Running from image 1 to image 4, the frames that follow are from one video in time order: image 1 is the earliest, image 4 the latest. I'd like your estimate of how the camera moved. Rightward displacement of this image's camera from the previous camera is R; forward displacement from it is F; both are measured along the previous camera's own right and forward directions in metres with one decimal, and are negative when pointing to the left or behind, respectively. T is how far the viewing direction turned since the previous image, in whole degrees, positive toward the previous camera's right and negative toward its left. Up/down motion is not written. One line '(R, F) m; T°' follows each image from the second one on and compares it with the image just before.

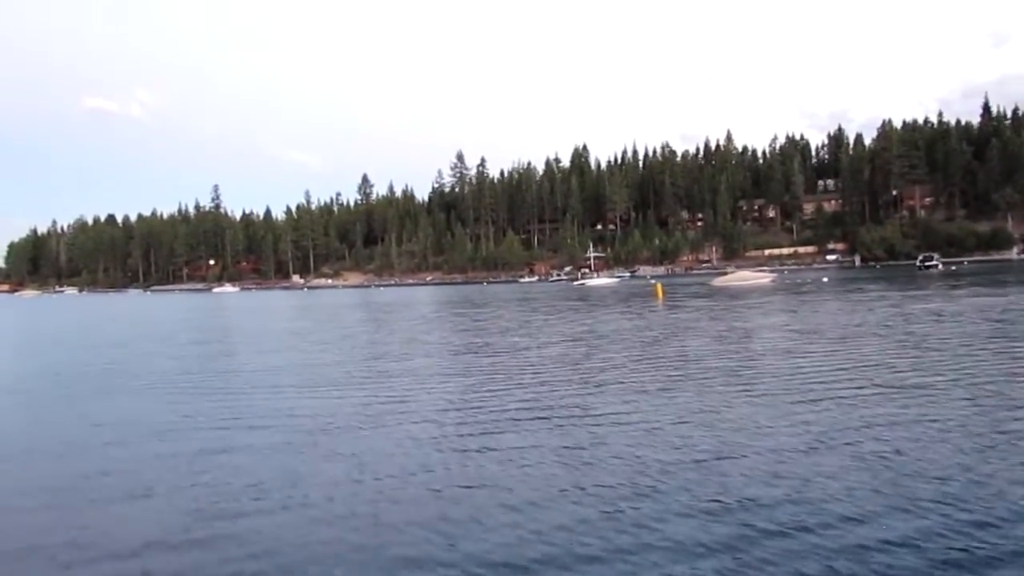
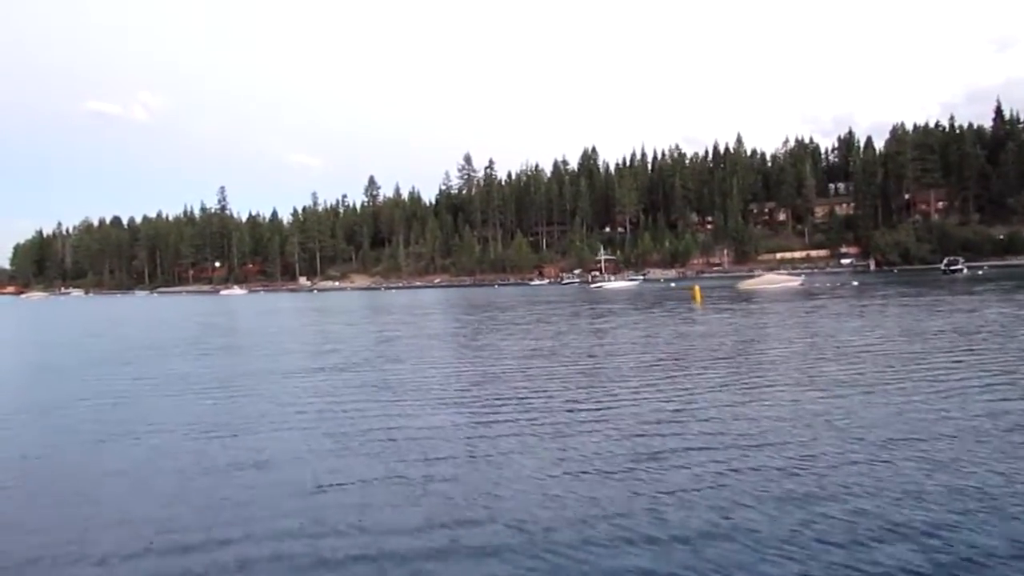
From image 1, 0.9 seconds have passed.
(-0.8, +1.0) m; 0°
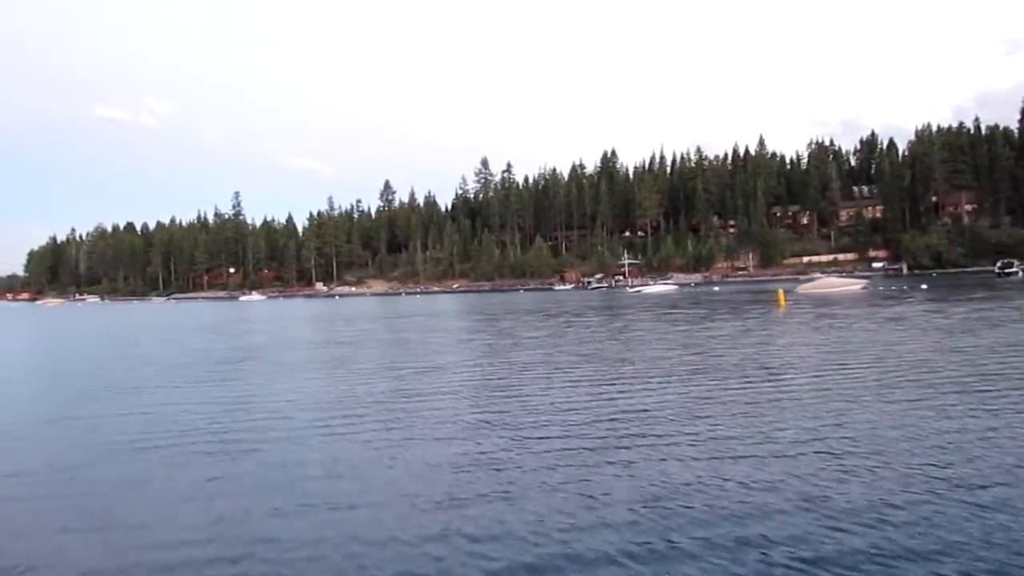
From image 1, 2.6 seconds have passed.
(-1.6, +1.8) m; -1°
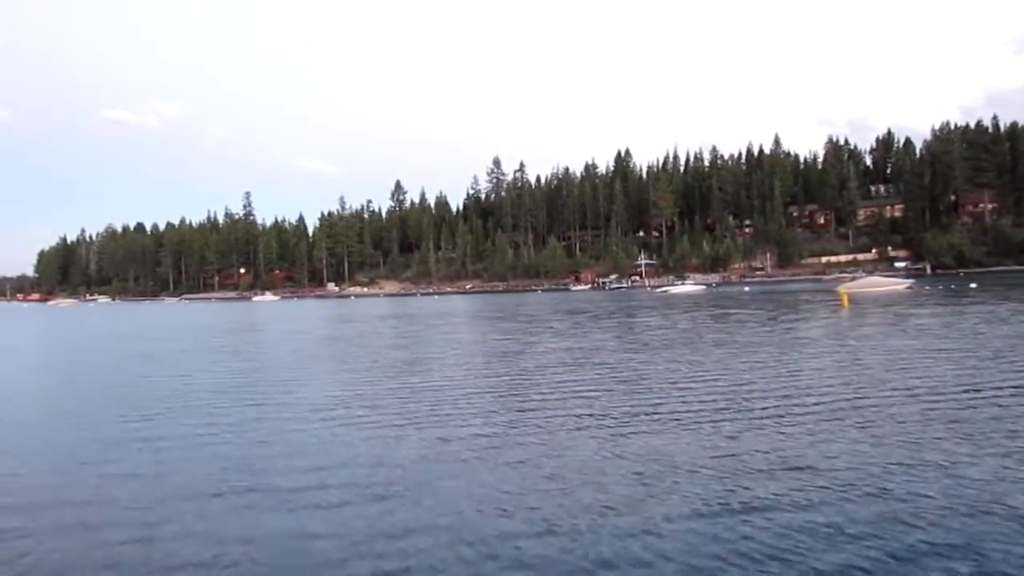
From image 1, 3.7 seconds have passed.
(-1.0, +1.1) m; 0°
